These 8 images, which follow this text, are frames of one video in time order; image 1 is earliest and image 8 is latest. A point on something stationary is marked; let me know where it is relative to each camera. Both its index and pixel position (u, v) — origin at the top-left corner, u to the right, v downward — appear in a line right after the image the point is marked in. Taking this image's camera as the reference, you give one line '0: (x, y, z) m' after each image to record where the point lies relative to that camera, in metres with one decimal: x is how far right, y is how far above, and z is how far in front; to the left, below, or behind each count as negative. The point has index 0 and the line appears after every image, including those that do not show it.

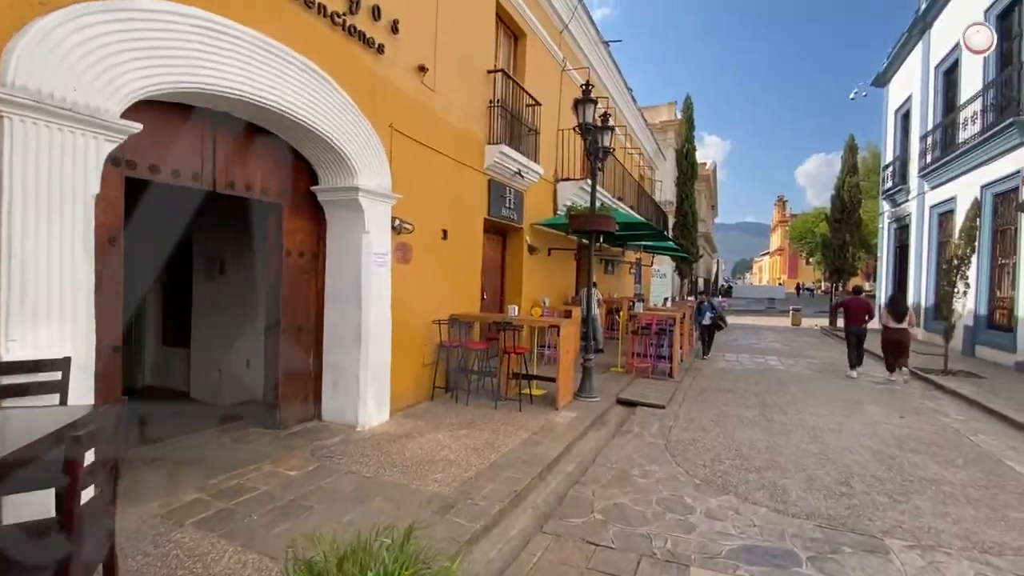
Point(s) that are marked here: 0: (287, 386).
0: (-2.9, -1.3, +6.2) m
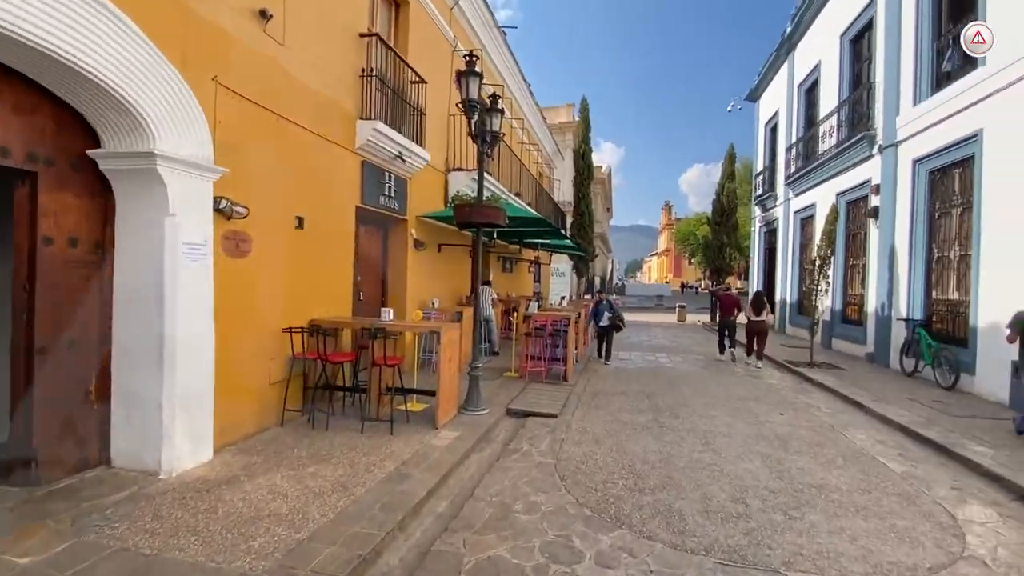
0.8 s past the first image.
0: (-4.3, -1.3, +4.4) m
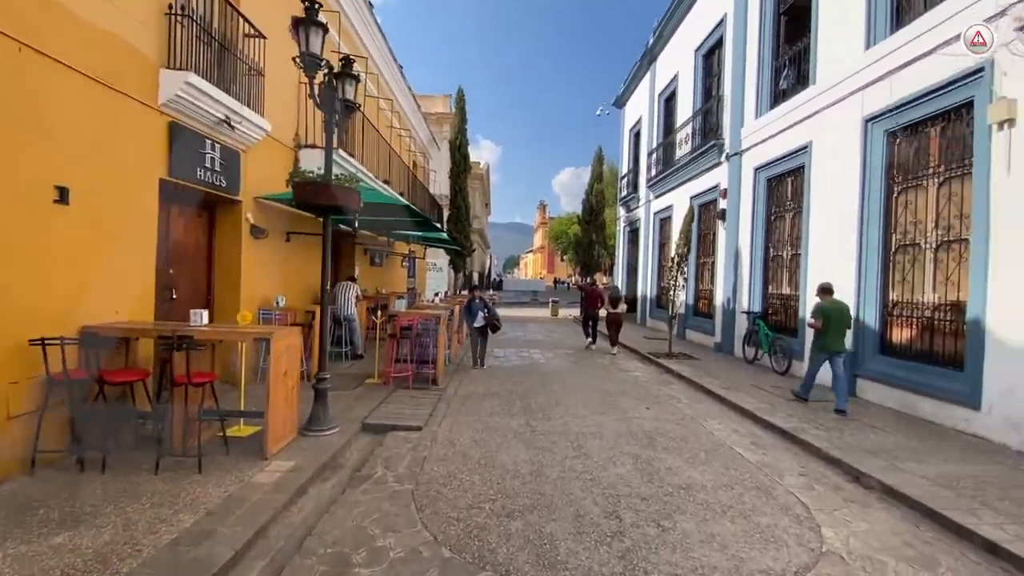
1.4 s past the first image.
0: (-5.3, -1.2, +2.5) m
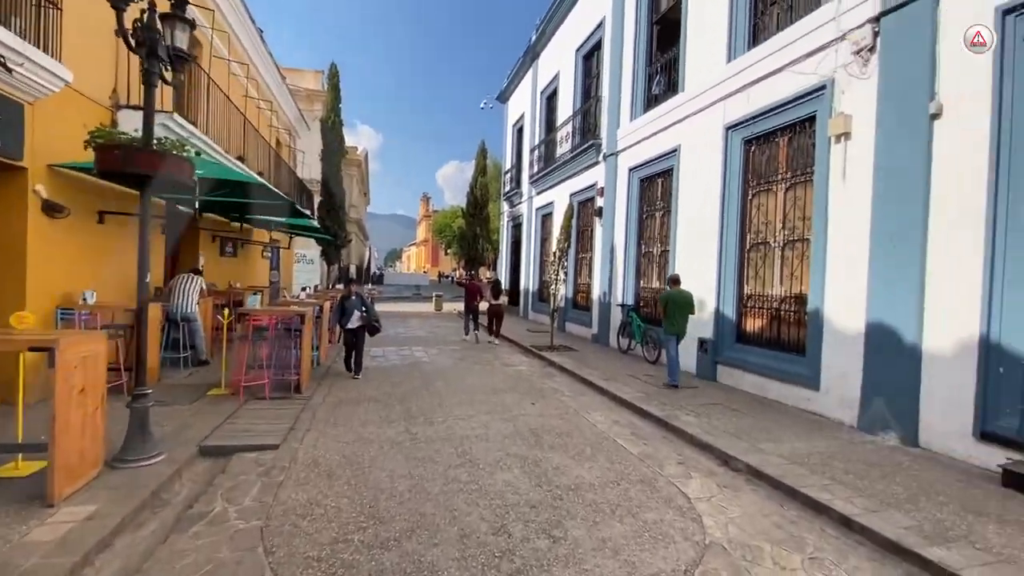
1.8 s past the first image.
0: (-5.7, -1.2, +0.6) m
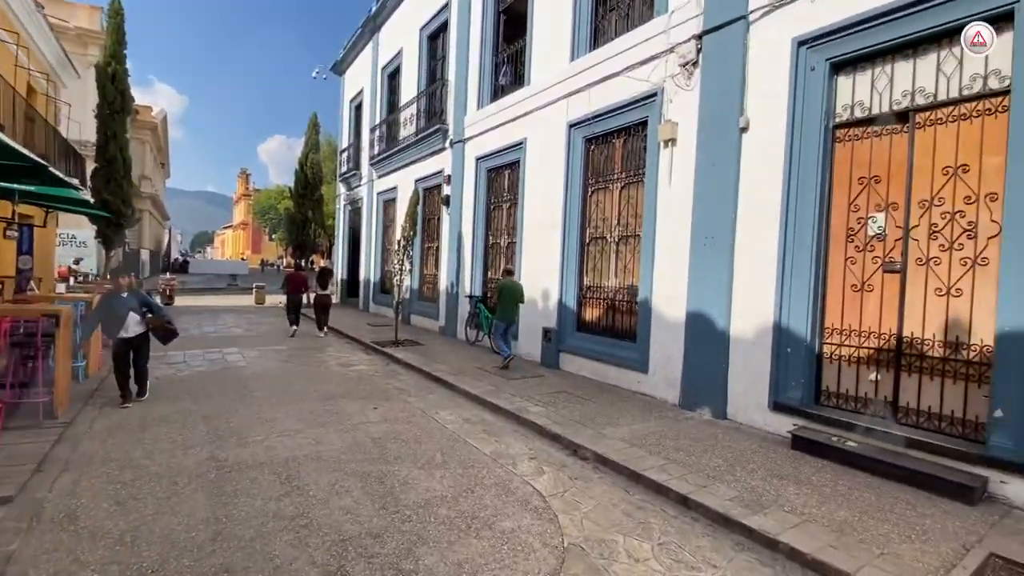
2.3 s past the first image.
0: (-5.4, -1.2, -1.7) m
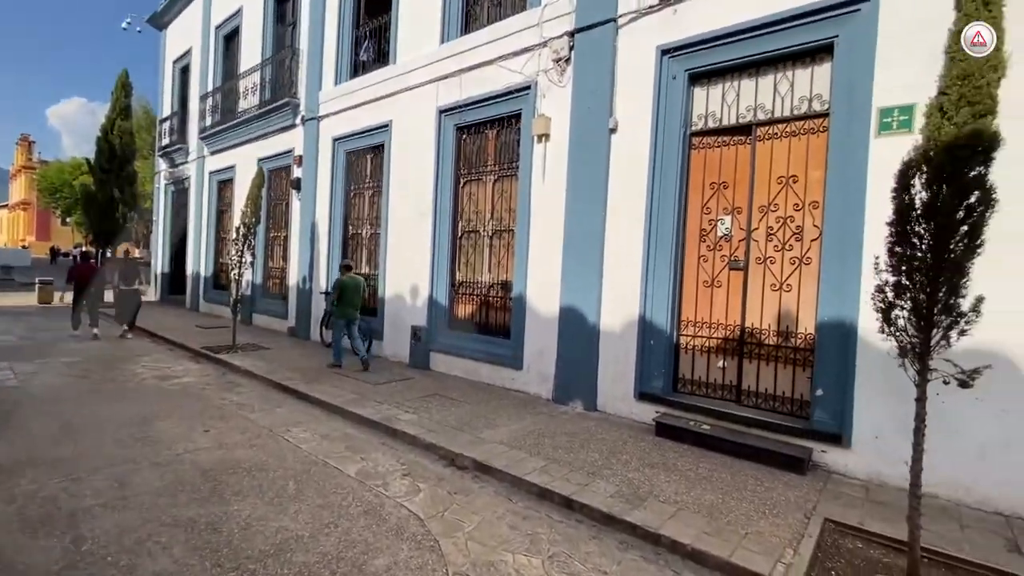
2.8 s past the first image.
0: (-4.5, -1.3, -3.5) m
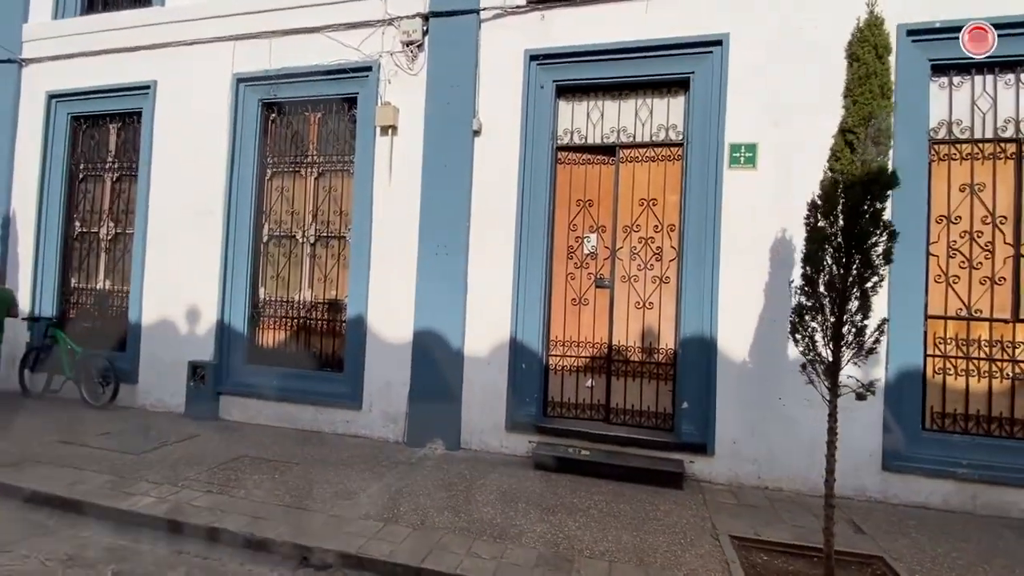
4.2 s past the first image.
0: (-1.4, -1.3, -5.8) m
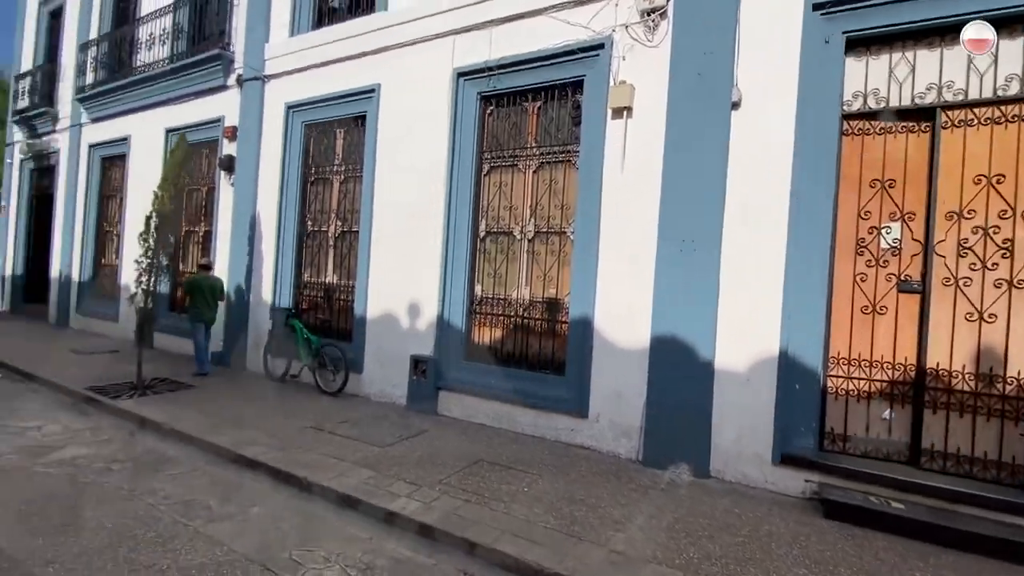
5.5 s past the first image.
0: (-1.7, -1.4, -5.9) m
